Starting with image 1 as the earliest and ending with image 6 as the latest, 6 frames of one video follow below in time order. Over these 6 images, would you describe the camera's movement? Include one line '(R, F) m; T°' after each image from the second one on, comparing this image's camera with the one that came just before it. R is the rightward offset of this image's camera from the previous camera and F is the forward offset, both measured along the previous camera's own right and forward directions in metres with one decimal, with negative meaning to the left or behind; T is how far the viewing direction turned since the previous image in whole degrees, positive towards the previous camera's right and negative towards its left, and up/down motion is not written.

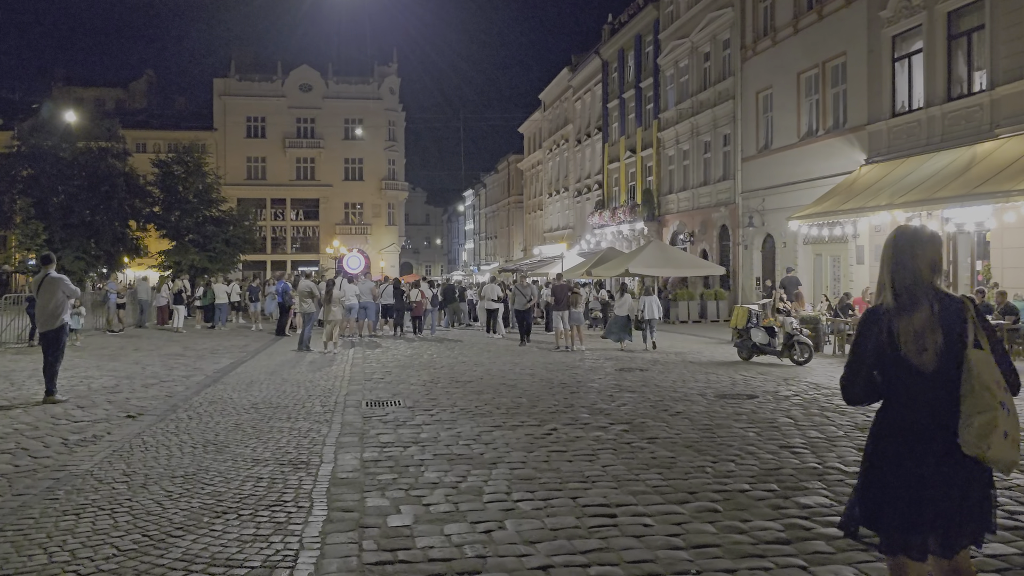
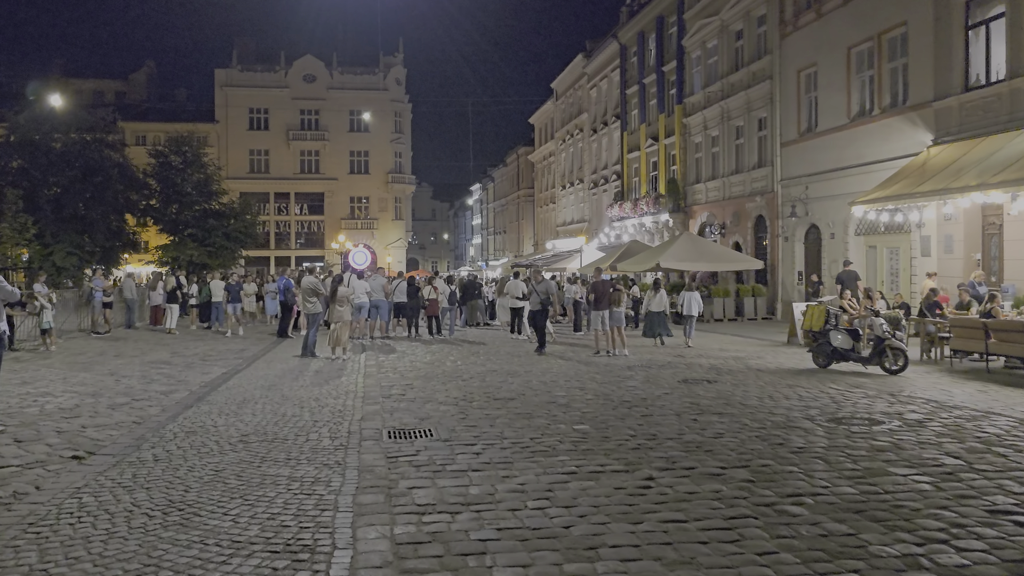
(-0.5, +2.4) m; 0°
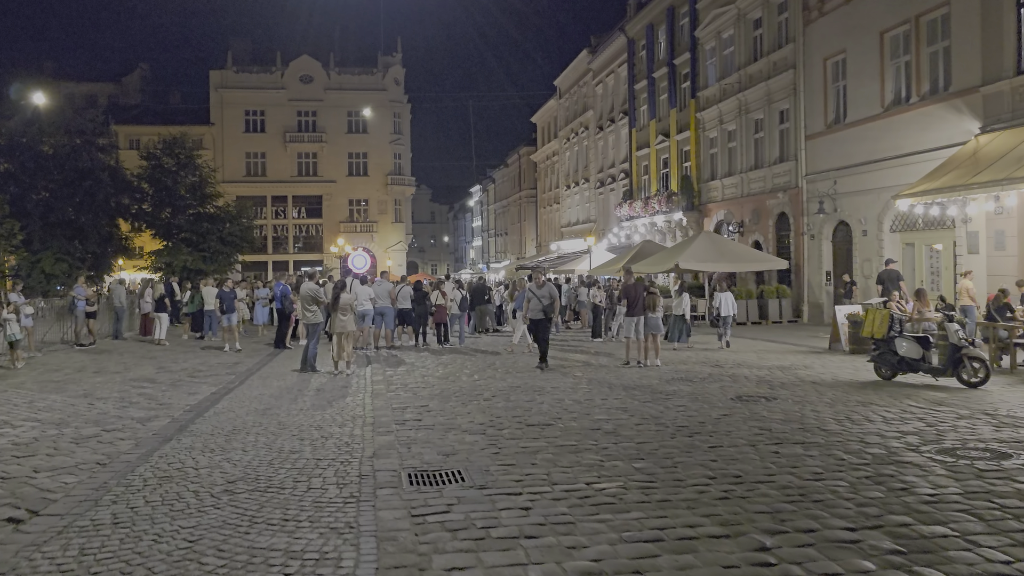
(-0.4, +1.6) m; 0°
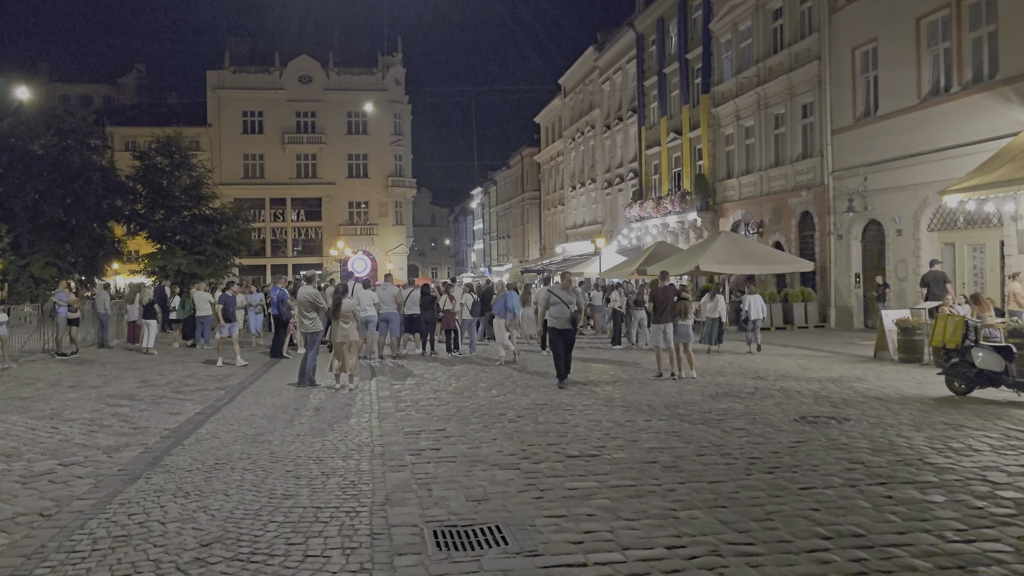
(-0.3, +1.5) m; 0°
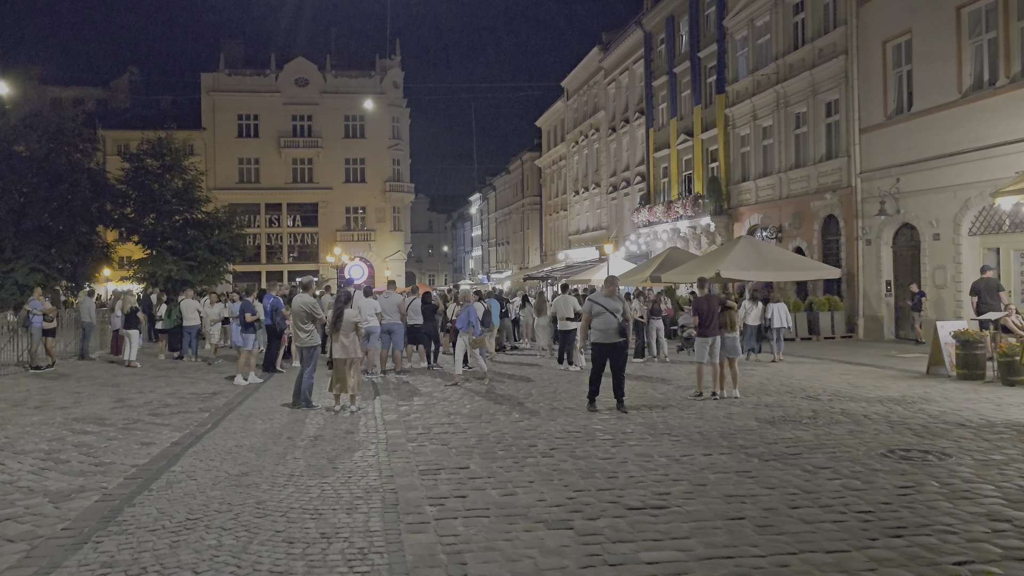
(-0.4, +1.5) m; 0°
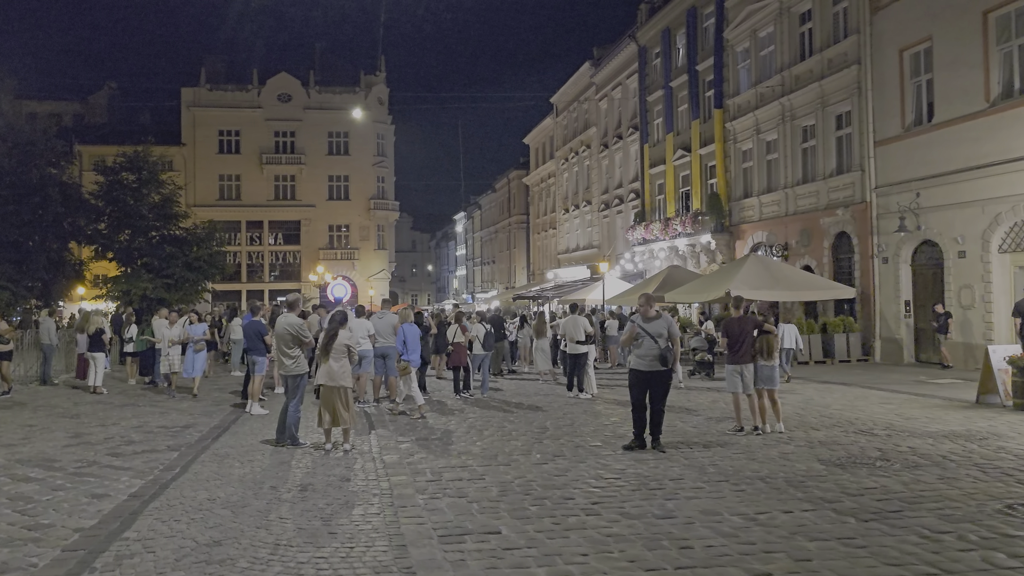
(-0.4, +1.5) m; +1°
